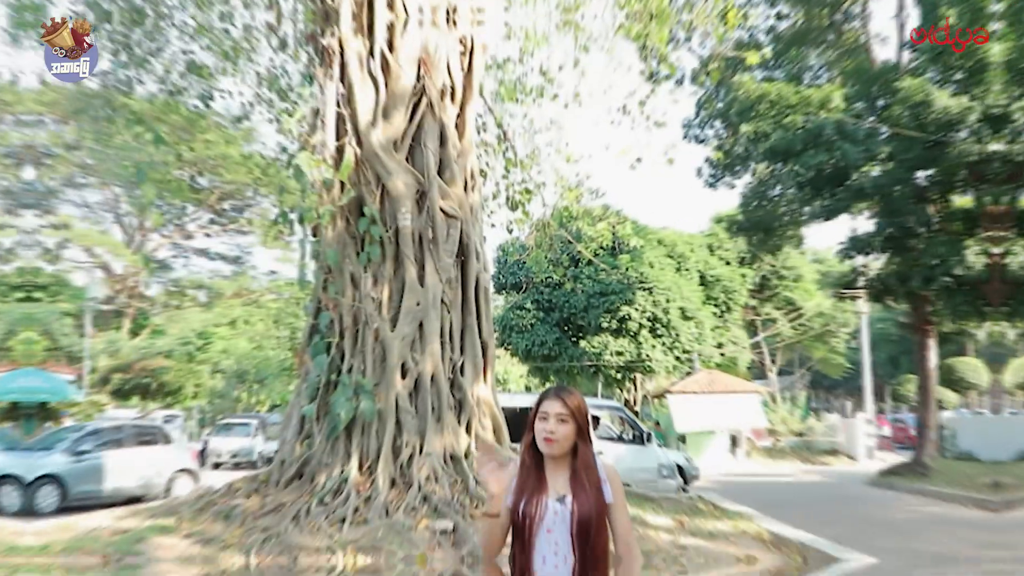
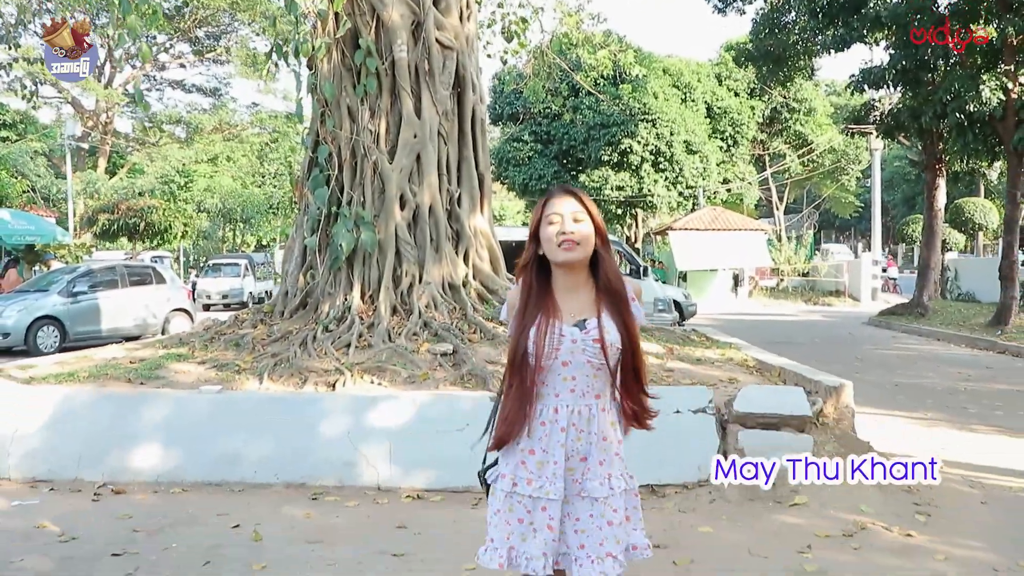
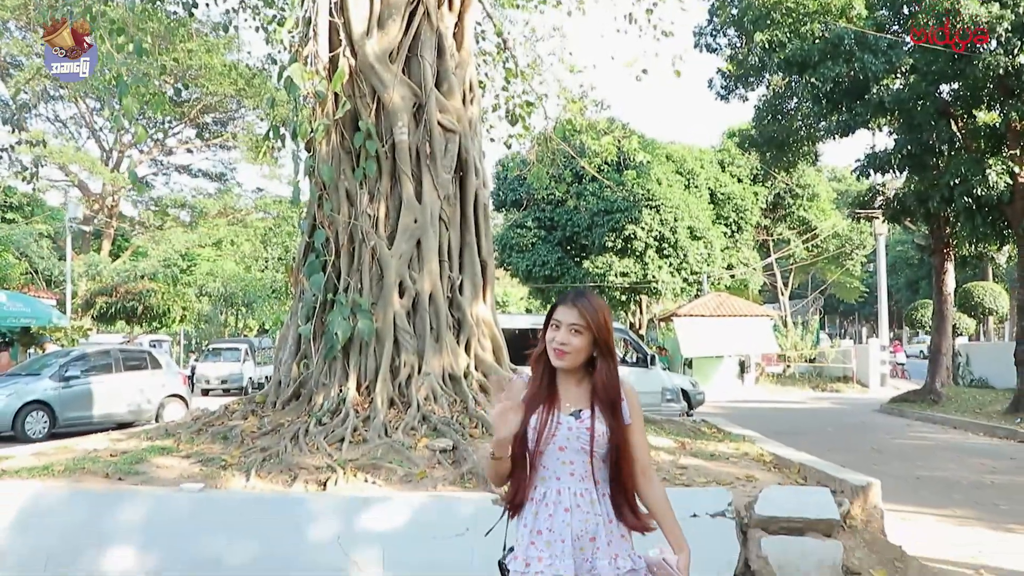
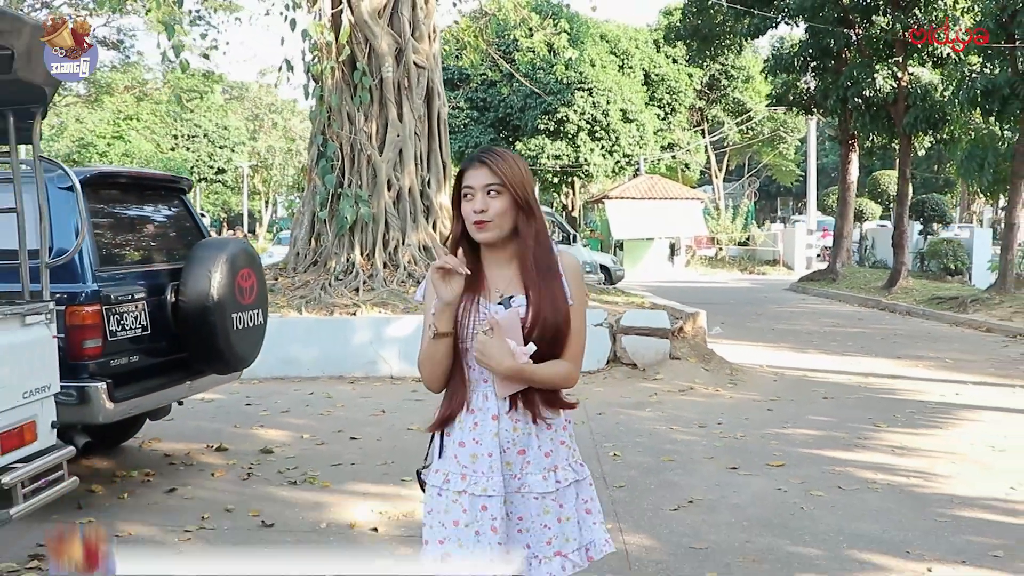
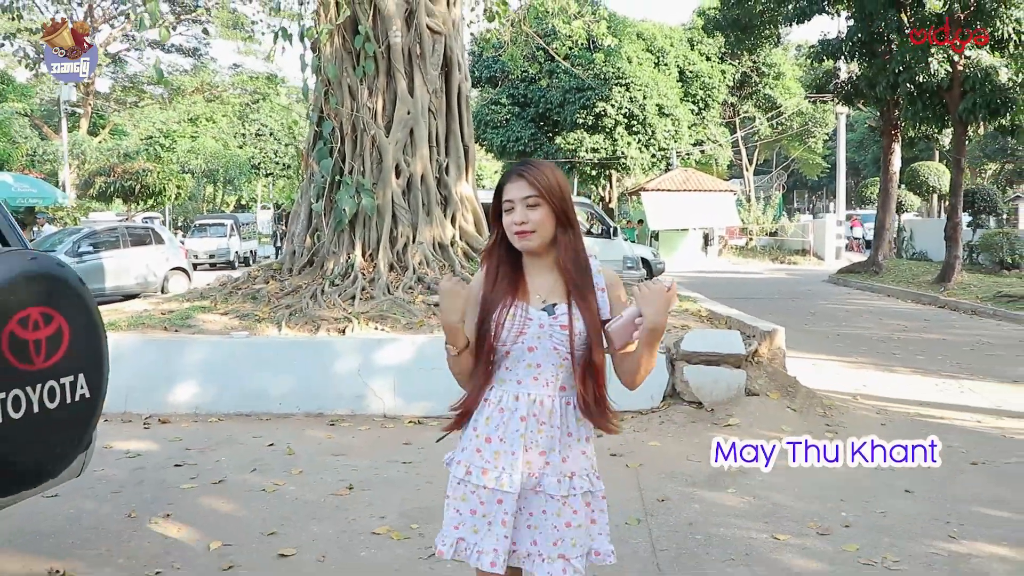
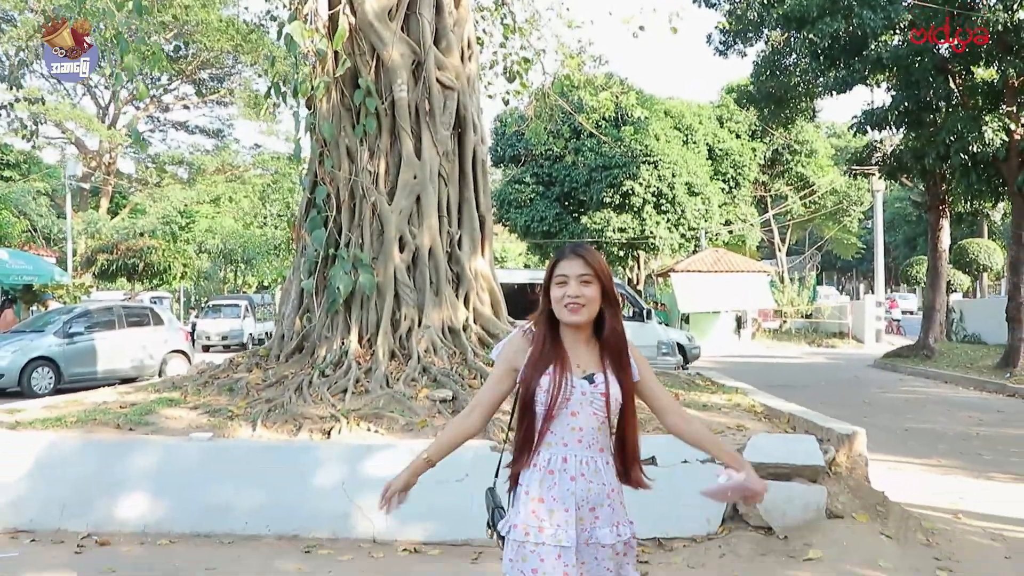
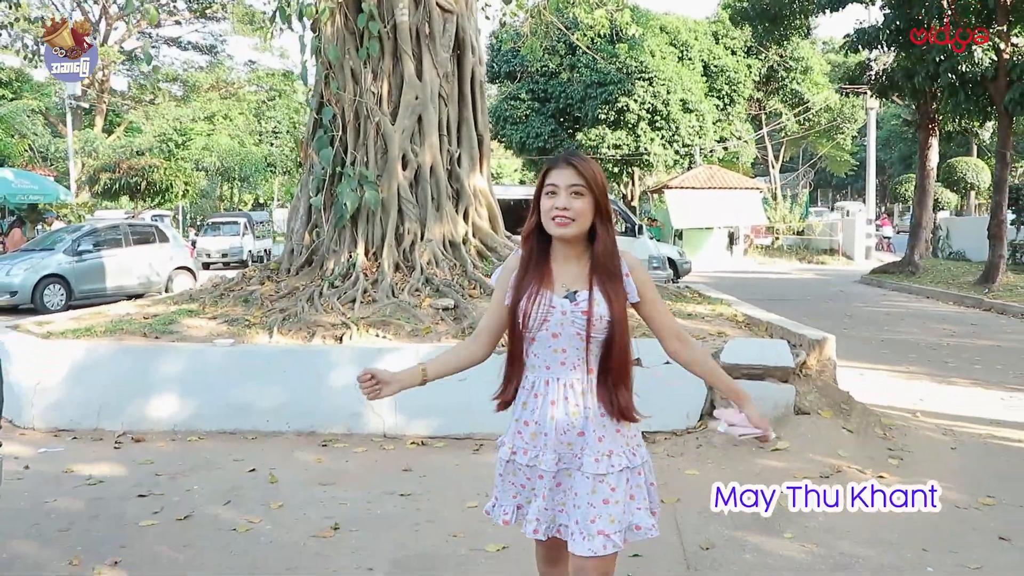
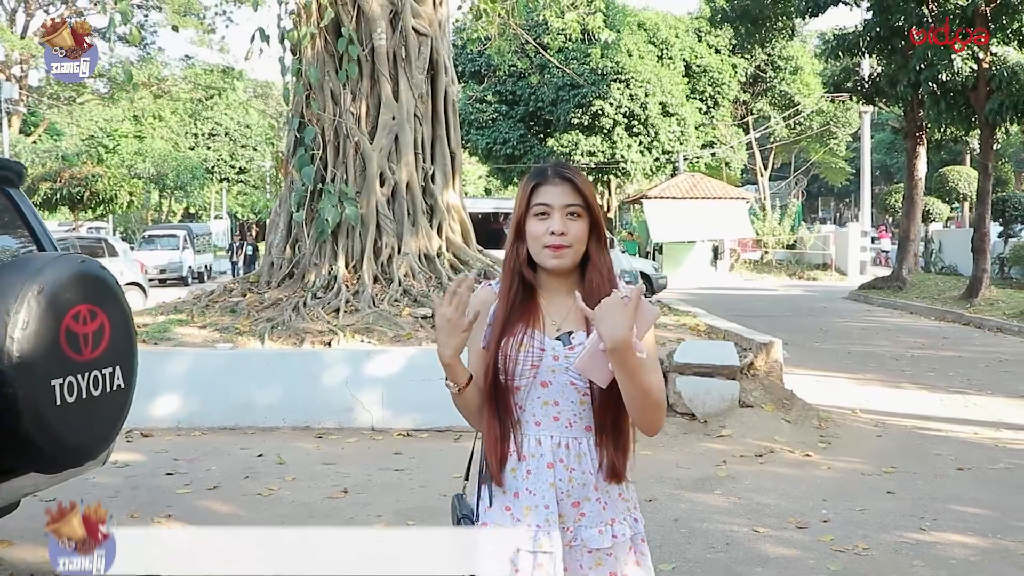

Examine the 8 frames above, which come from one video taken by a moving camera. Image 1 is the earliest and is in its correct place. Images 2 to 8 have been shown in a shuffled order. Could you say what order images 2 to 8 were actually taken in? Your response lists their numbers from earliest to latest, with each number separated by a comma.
3, 6, 2, 7, 5, 8, 4
